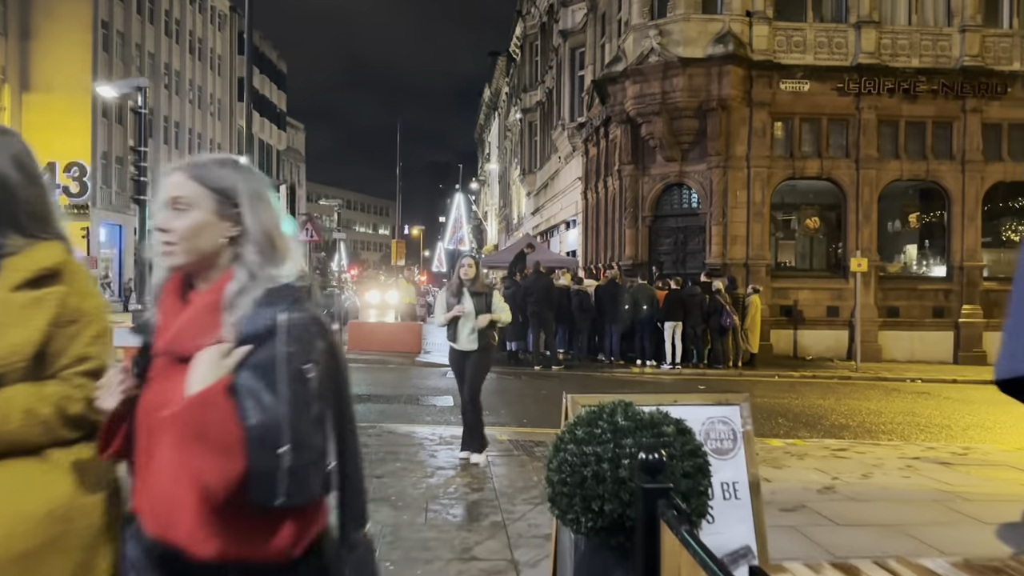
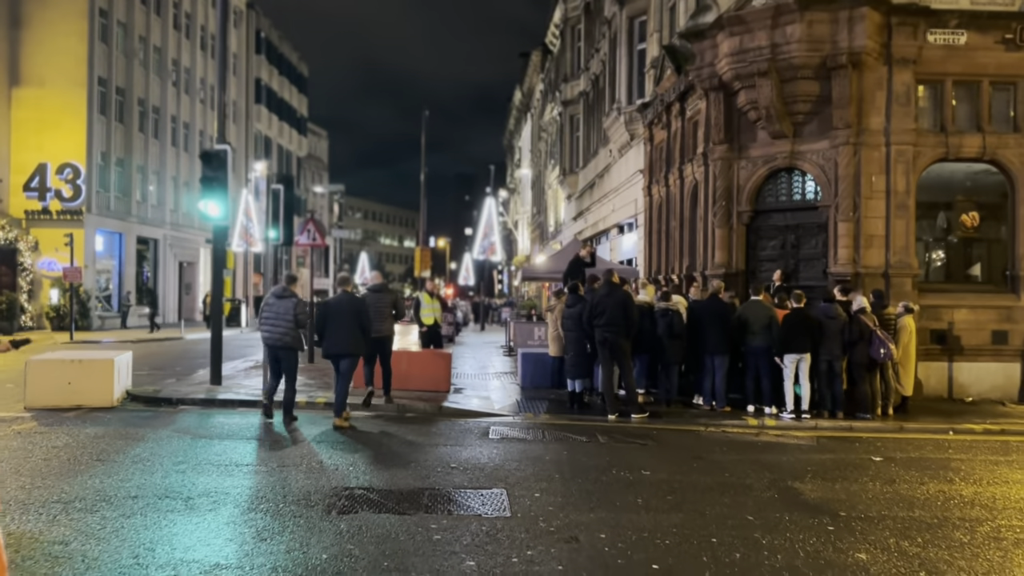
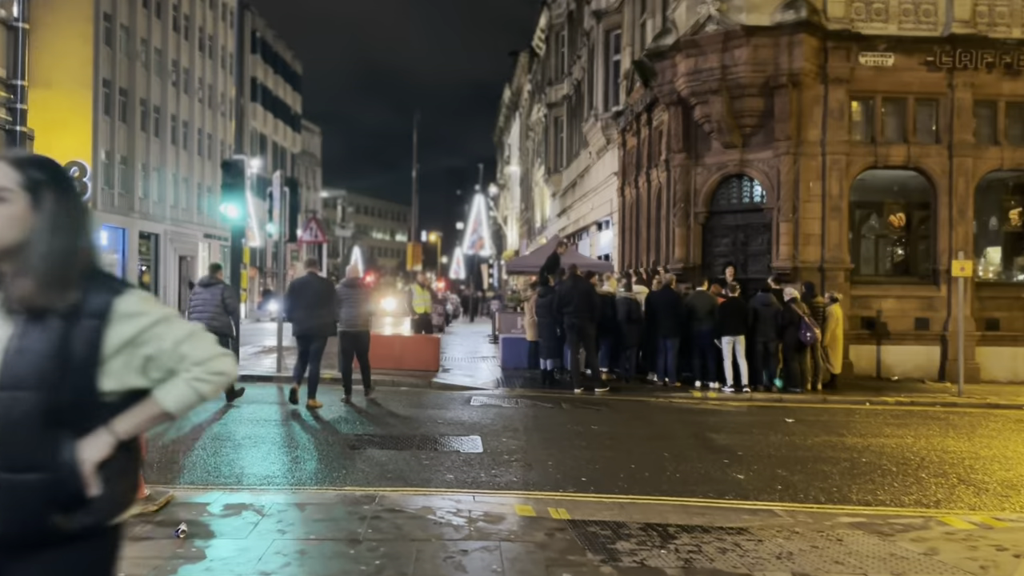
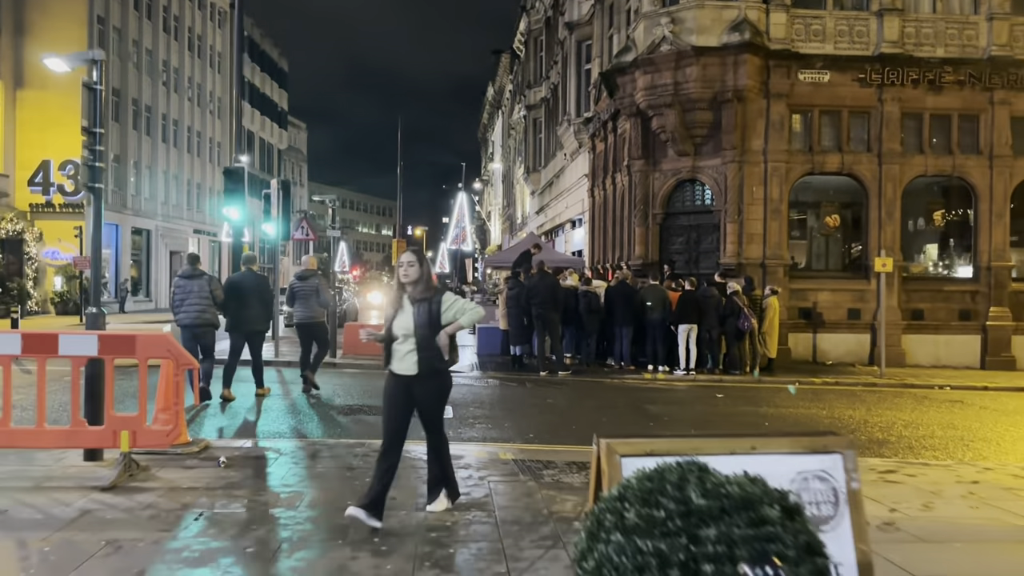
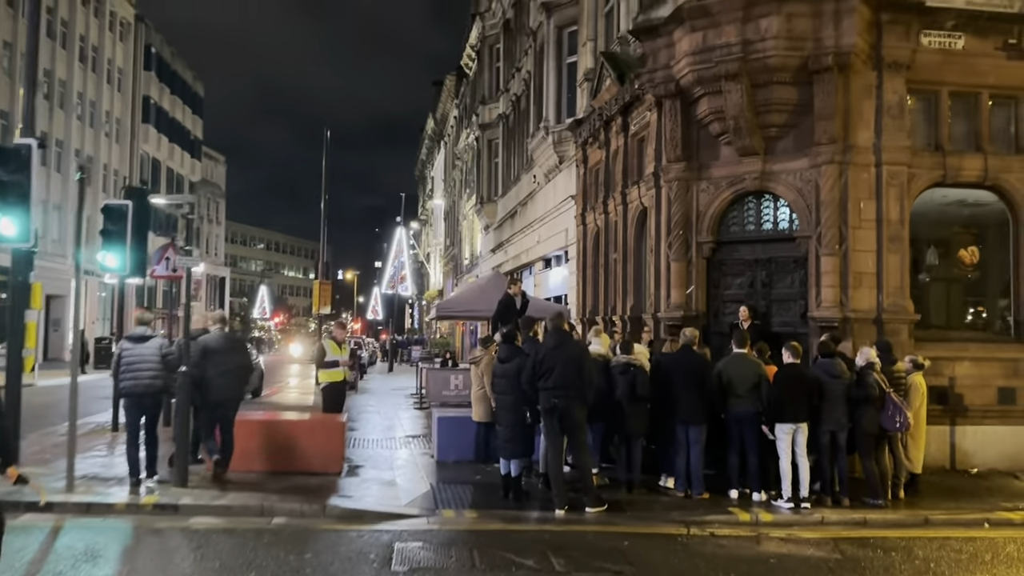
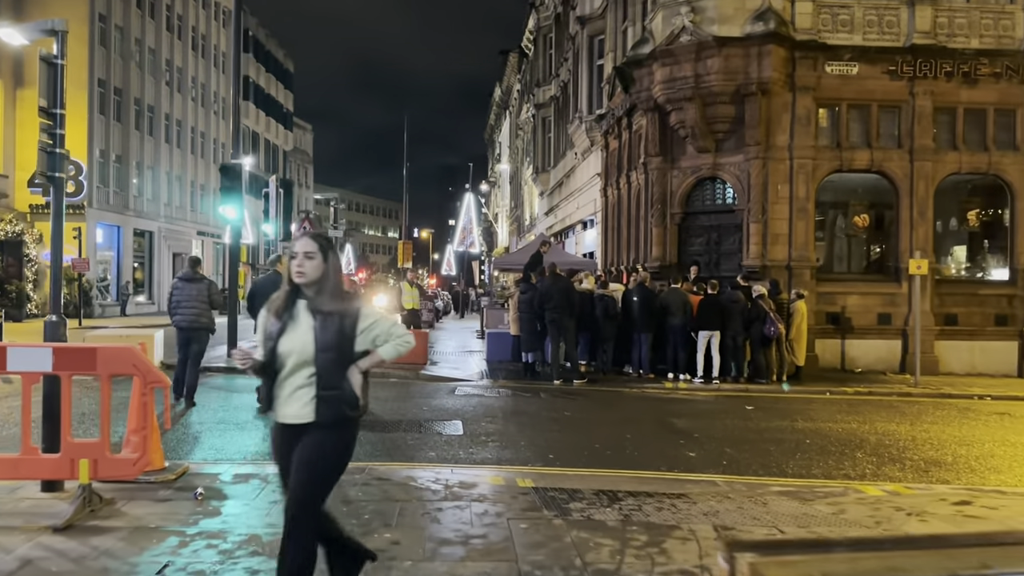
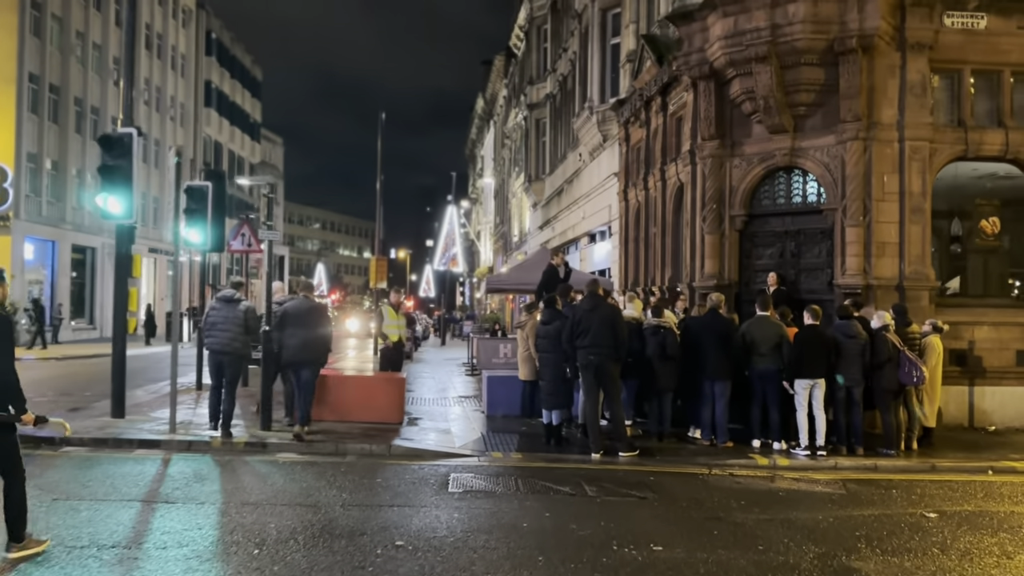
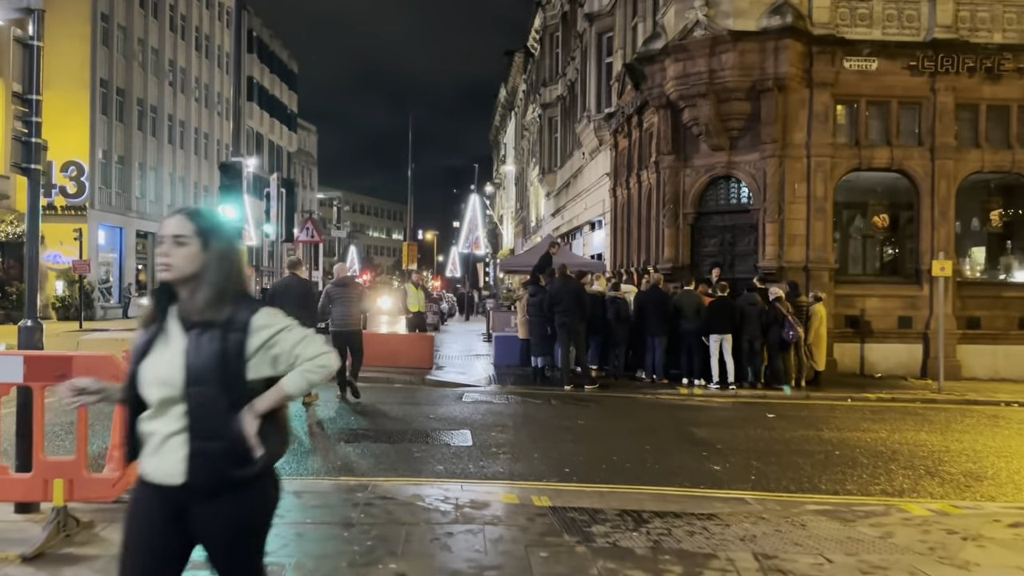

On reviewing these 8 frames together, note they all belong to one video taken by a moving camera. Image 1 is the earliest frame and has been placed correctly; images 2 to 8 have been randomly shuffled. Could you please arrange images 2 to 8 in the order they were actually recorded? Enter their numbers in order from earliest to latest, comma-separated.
4, 6, 8, 3, 2, 7, 5
